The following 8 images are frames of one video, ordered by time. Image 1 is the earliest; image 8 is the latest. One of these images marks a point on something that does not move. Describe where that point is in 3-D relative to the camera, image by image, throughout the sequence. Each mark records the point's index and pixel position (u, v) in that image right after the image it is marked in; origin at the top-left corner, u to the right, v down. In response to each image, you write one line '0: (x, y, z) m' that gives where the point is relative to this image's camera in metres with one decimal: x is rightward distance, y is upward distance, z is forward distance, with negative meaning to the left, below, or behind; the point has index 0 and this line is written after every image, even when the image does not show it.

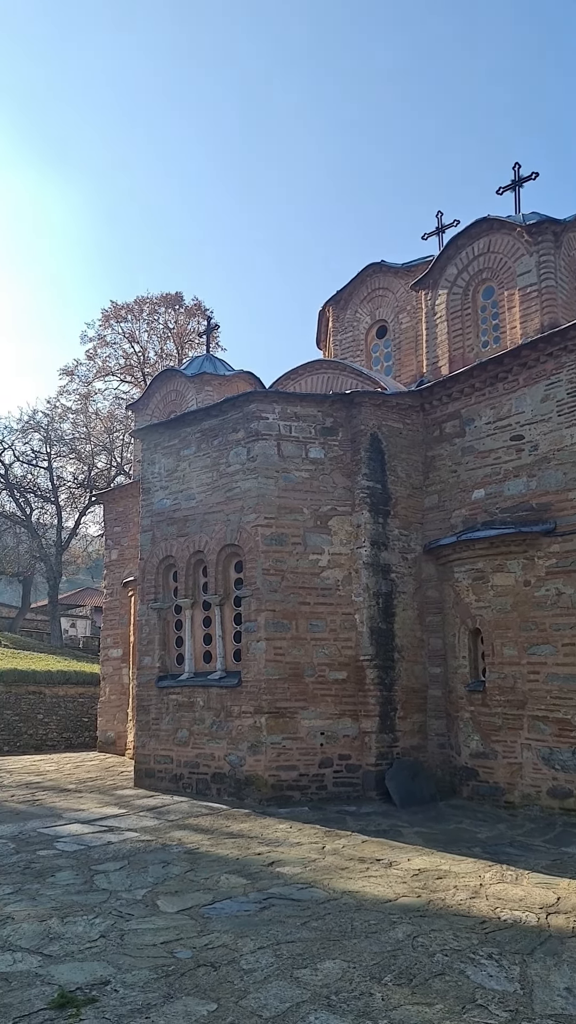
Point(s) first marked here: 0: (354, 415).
0: (+1.0, +1.4, +10.6) m
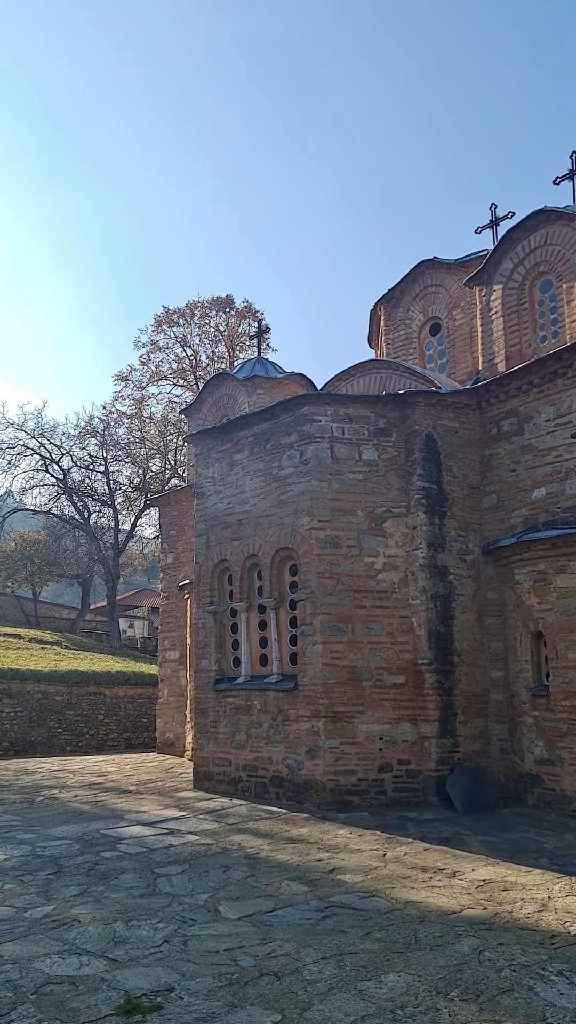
0: (+1.7, +1.4, +10.4) m
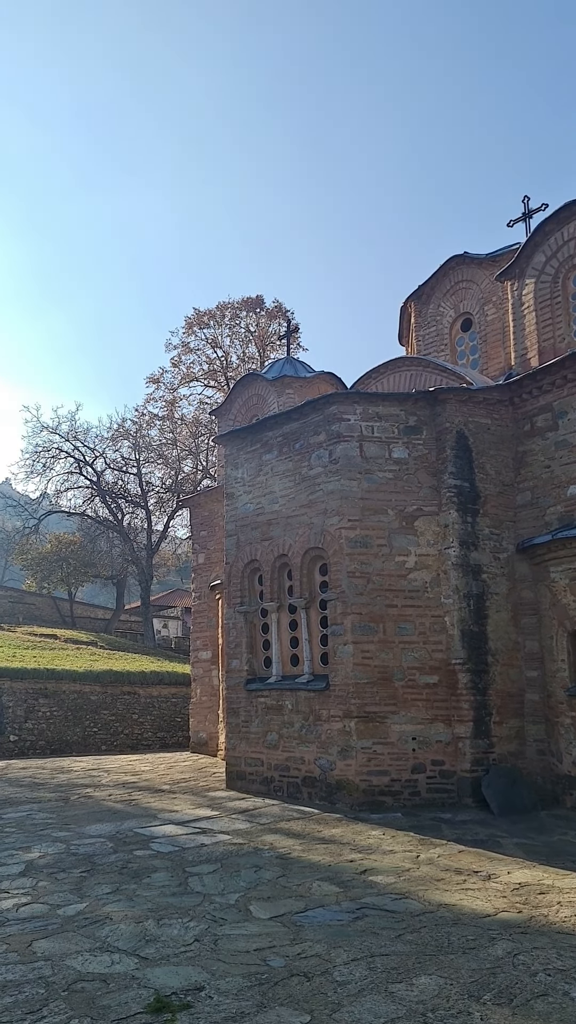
0: (+2.1, +1.4, +10.3) m
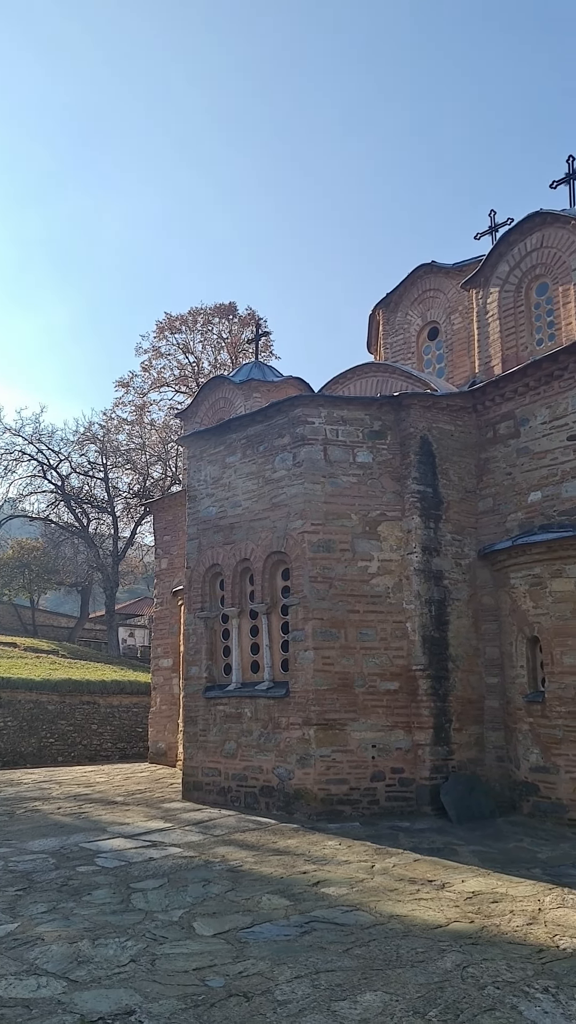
0: (+1.6, +1.3, +10.3) m
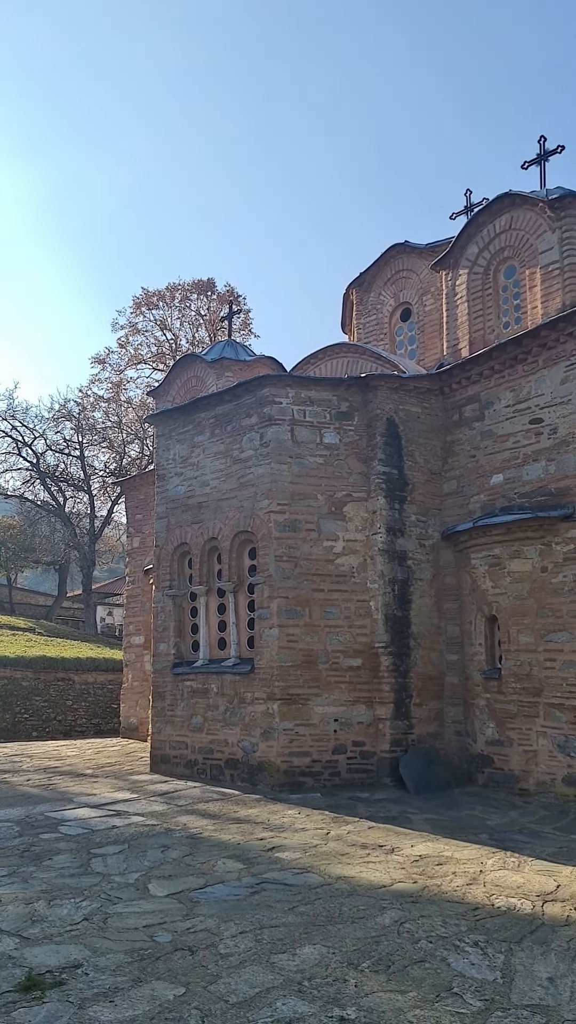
0: (+1.2, +1.6, +10.5) m
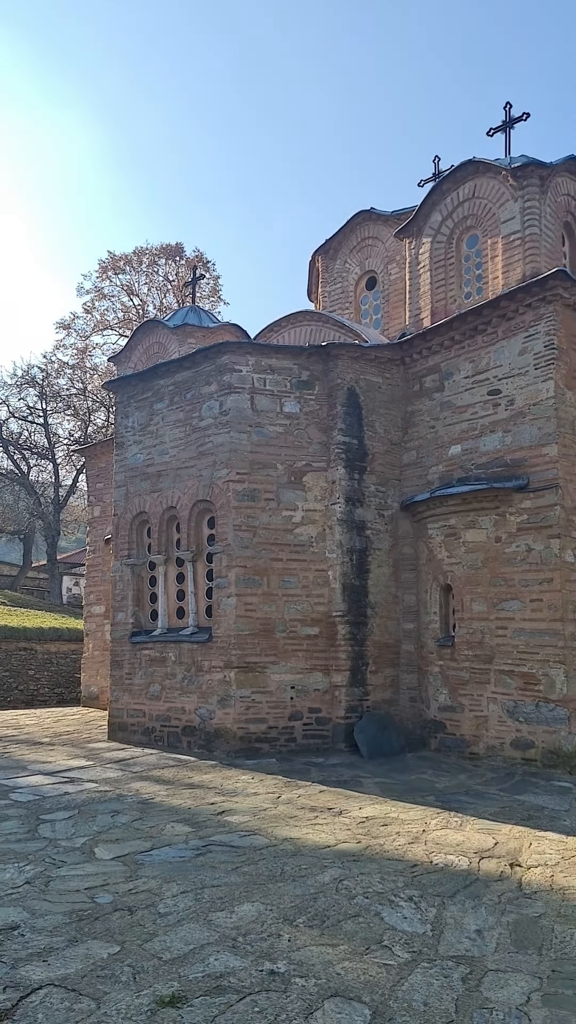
0: (+0.6, +2.0, +10.4) m
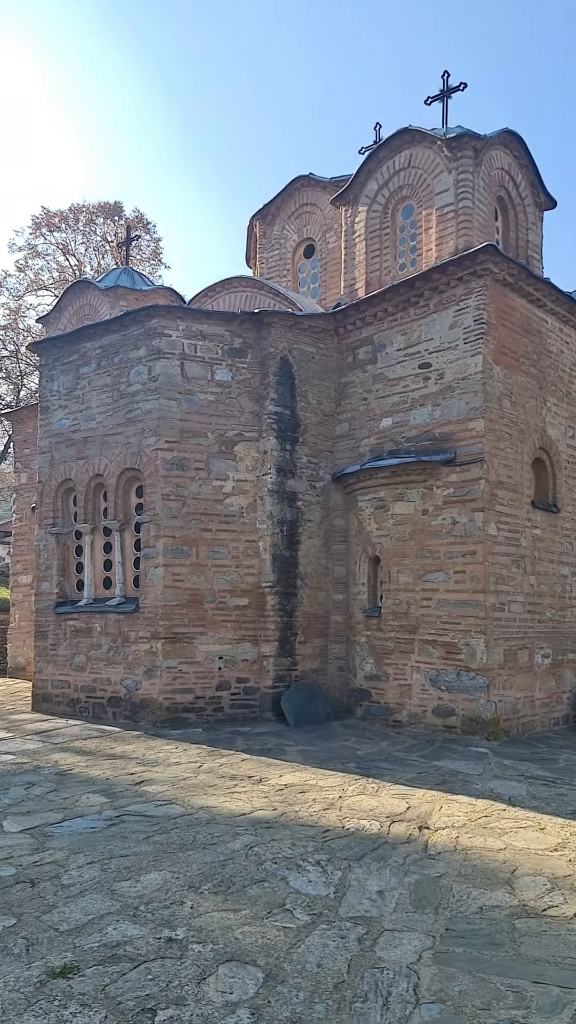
0: (-0.4, +2.4, +10.3) m
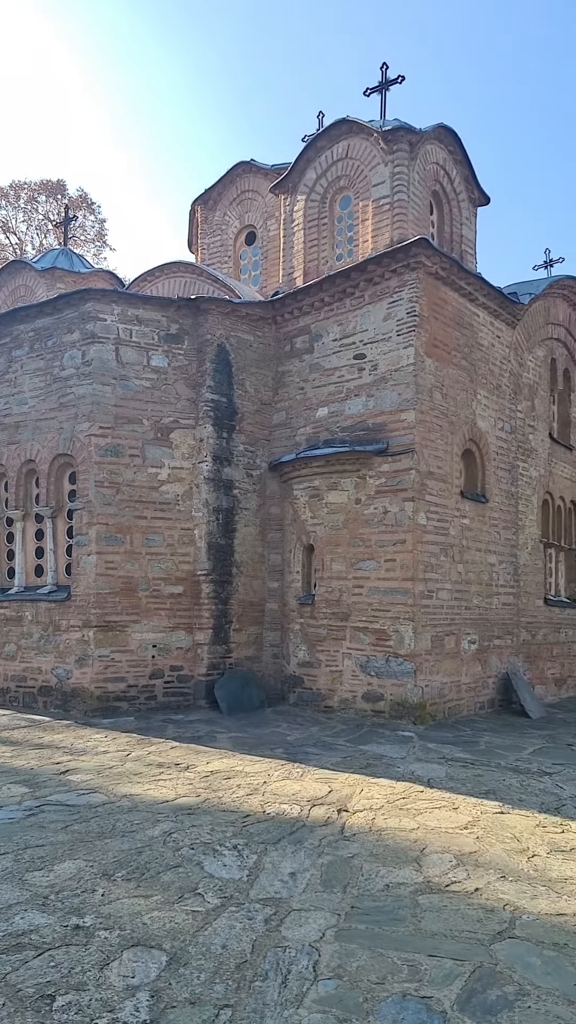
0: (+3.4, +1.5, +11.2) m
